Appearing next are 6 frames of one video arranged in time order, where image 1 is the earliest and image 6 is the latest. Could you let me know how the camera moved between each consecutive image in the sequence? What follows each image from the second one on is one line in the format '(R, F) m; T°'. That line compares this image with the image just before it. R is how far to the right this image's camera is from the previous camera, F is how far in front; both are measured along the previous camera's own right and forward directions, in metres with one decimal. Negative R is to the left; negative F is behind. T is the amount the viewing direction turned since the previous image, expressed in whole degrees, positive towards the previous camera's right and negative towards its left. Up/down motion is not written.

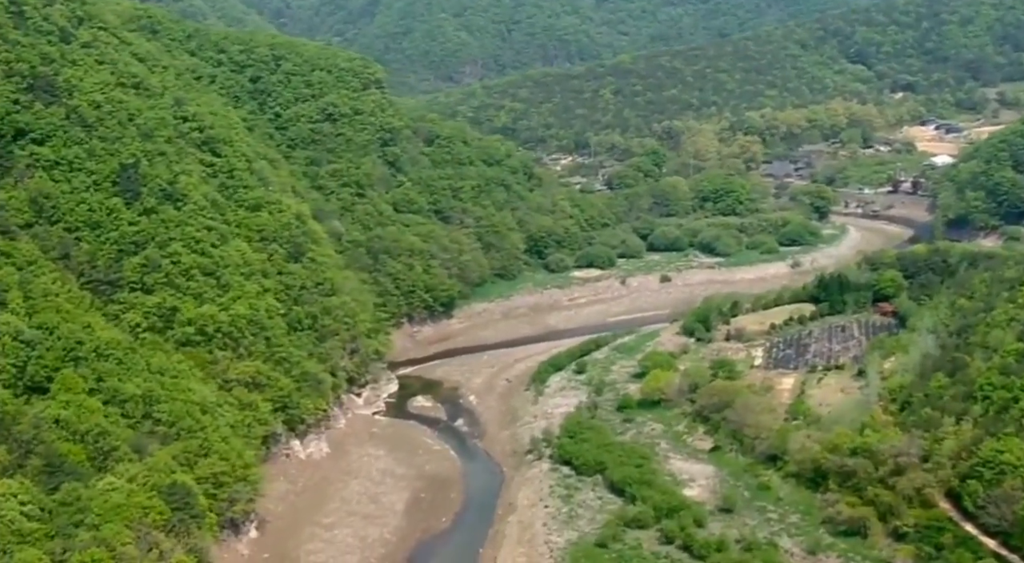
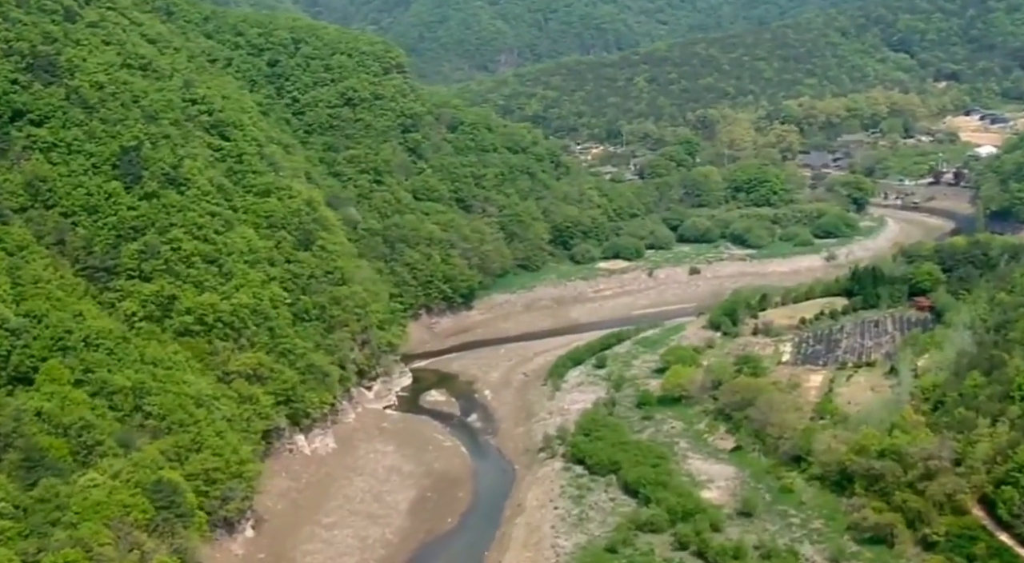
(+1.2, +2.2) m; -2°
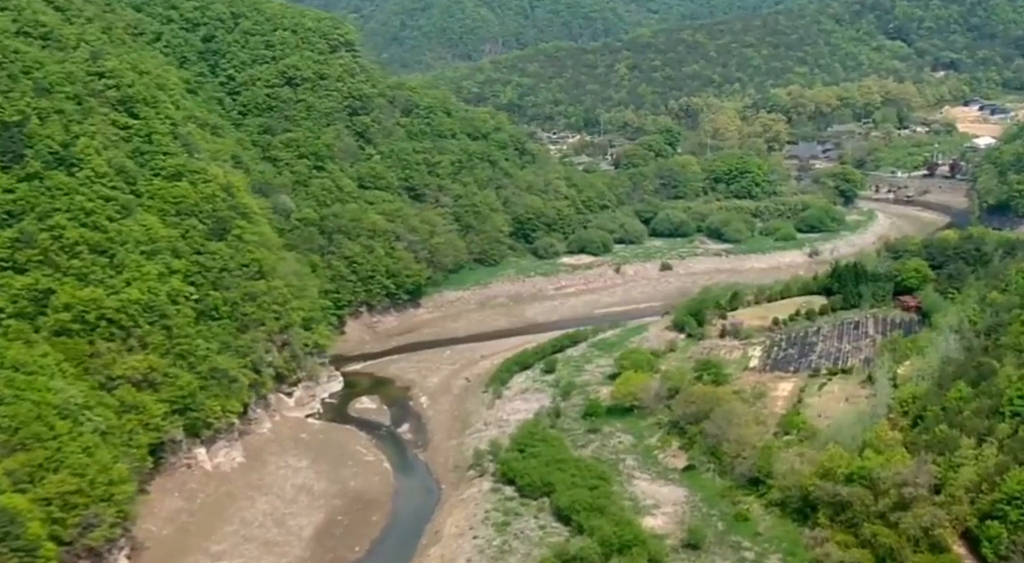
(+2.7, +5.6) m; 0°
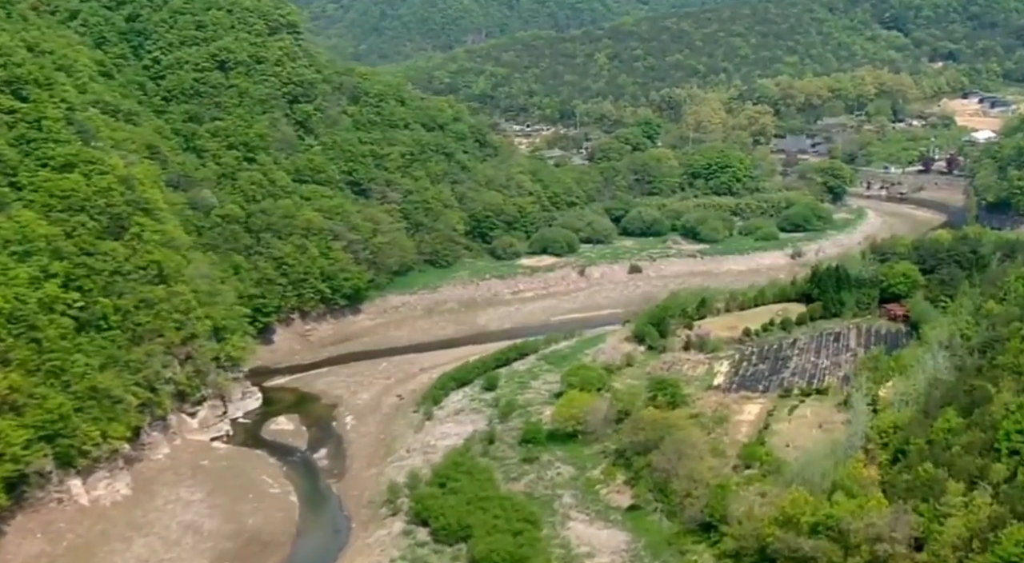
(+2.5, +5.7) m; 0°
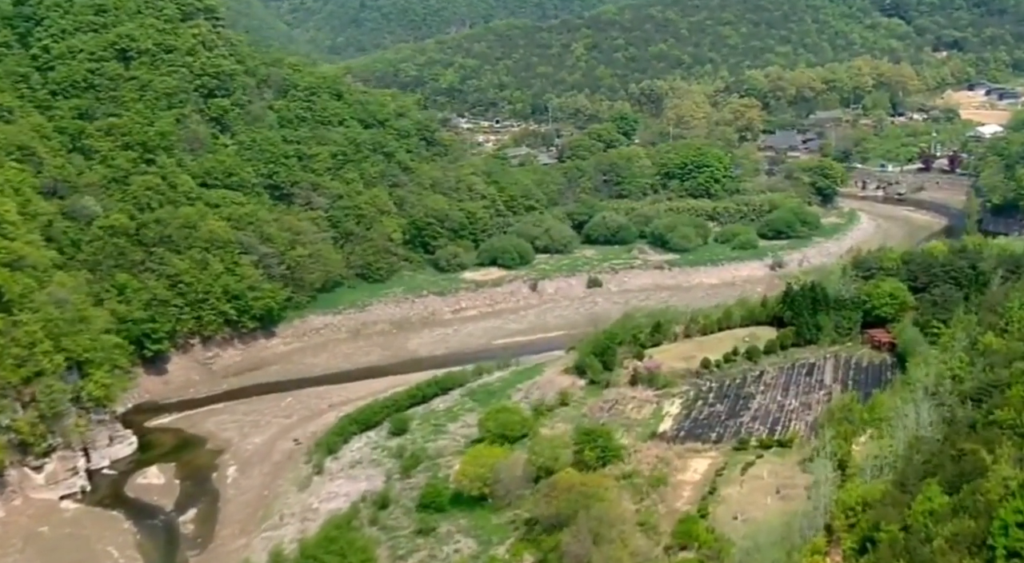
(+3.2, +7.0) m; -1°
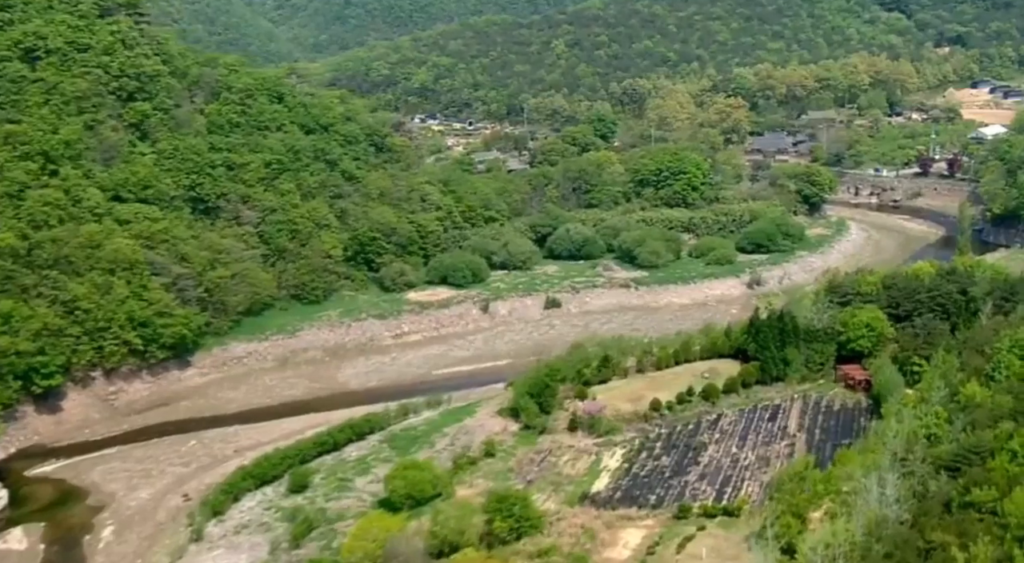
(+2.7, +5.0) m; -1°
